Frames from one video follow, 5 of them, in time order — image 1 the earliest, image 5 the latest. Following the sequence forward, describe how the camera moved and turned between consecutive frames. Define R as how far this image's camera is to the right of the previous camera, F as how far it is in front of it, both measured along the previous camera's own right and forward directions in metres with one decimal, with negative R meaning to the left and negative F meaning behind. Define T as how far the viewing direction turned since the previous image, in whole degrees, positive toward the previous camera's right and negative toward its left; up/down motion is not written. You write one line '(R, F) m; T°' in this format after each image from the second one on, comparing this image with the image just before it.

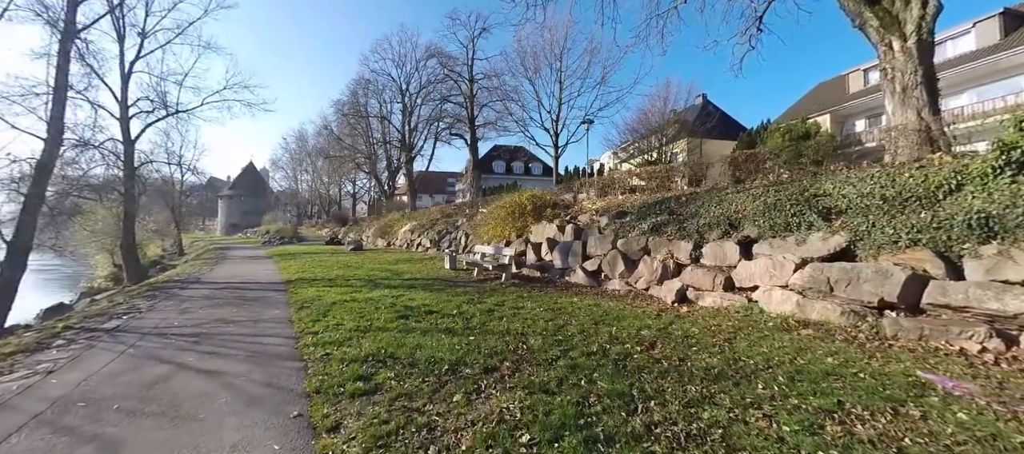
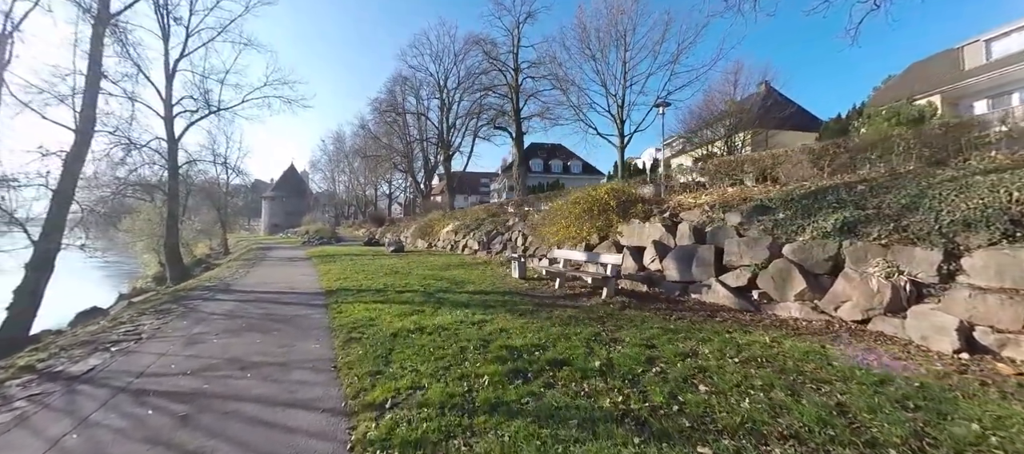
(-1.5, +2.3) m; -5°
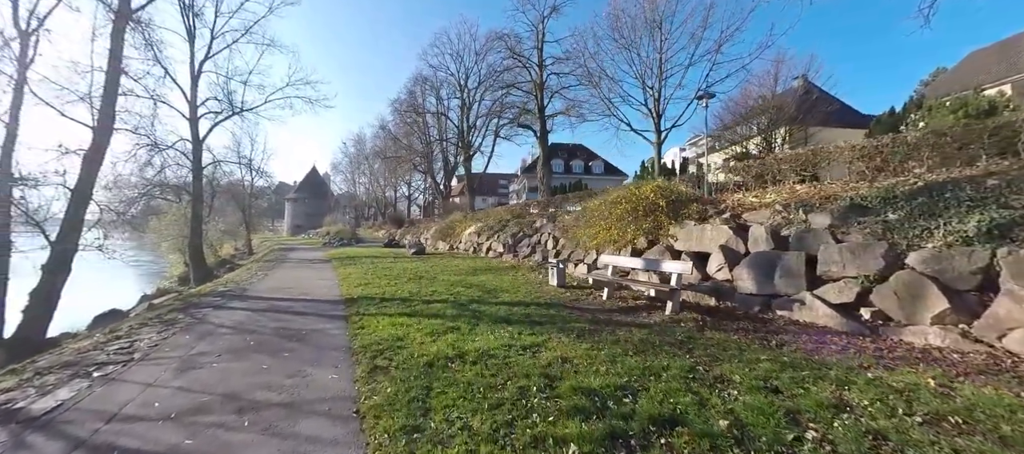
(-0.5, +1.0) m; -3°
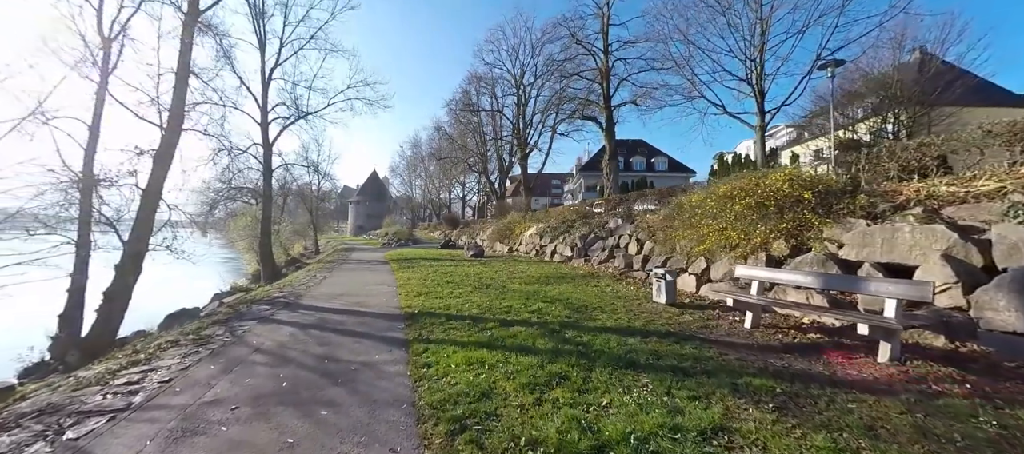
(-0.8, +1.6) m; -8°
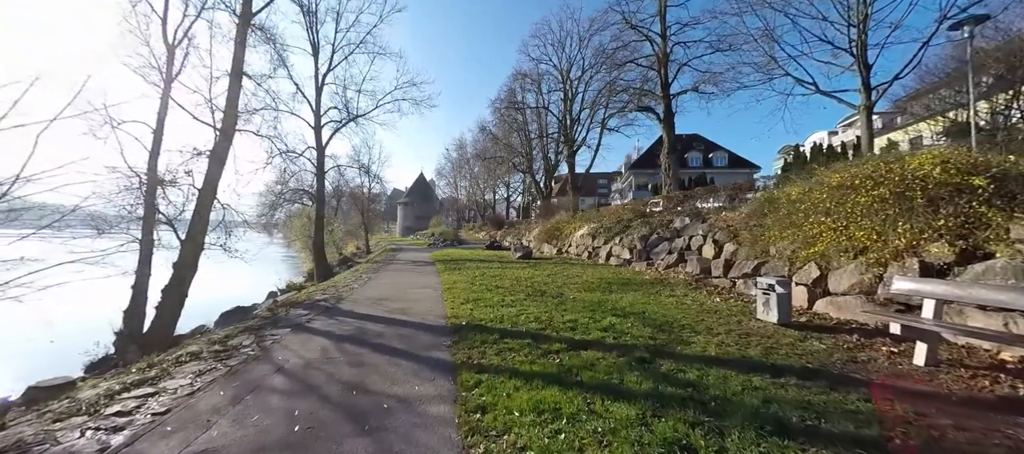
(-0.3, +1.0) m; -7°
